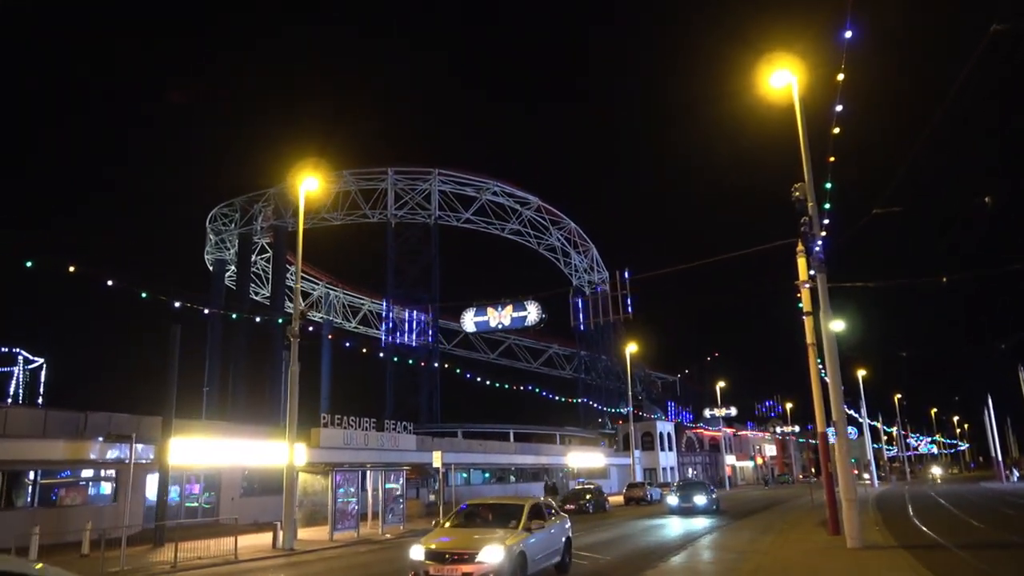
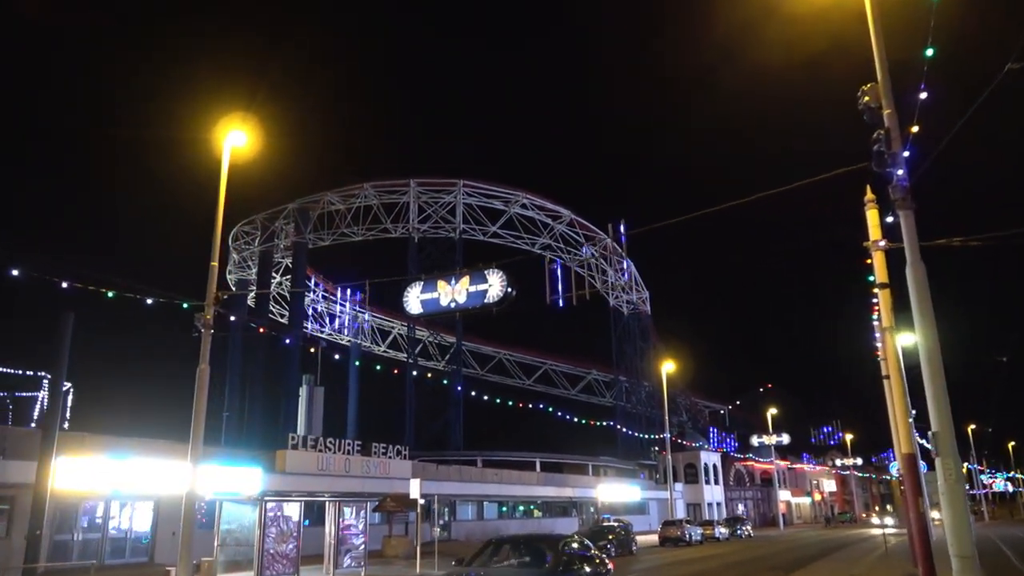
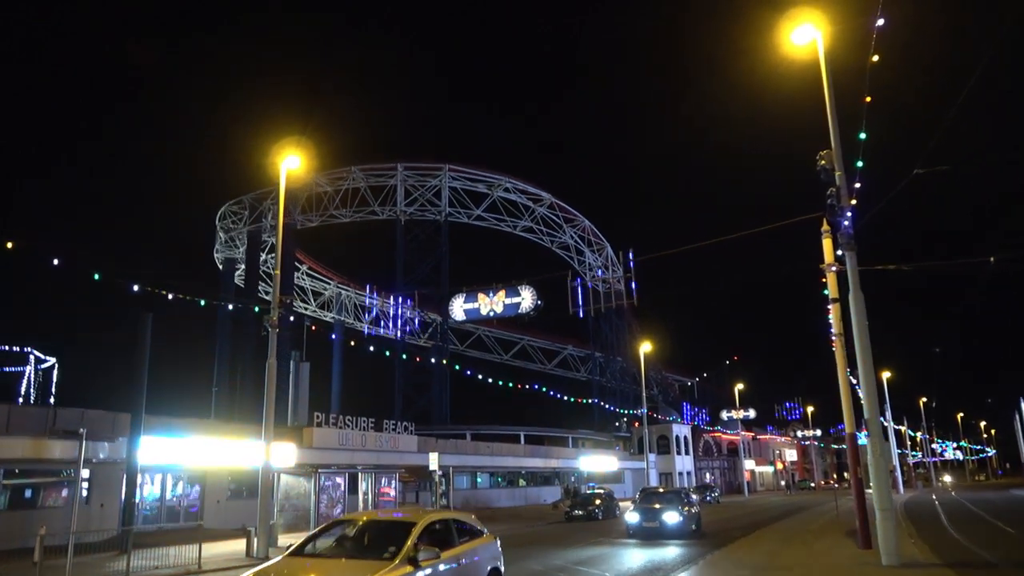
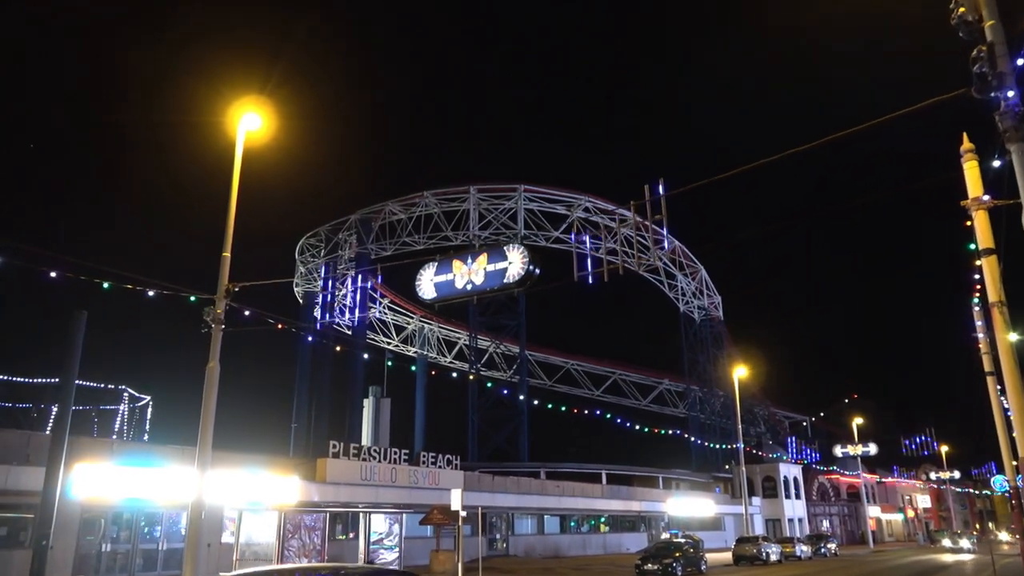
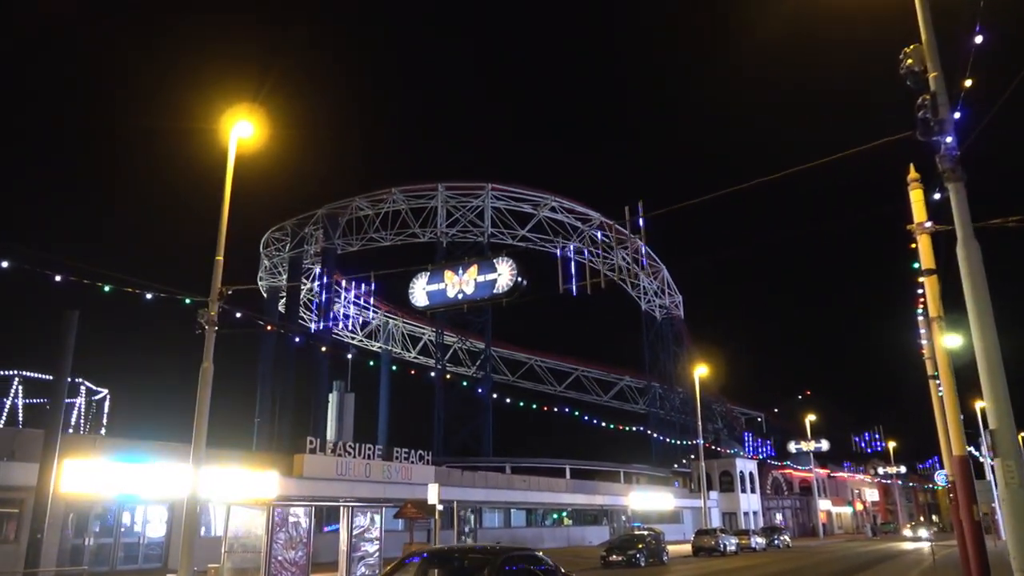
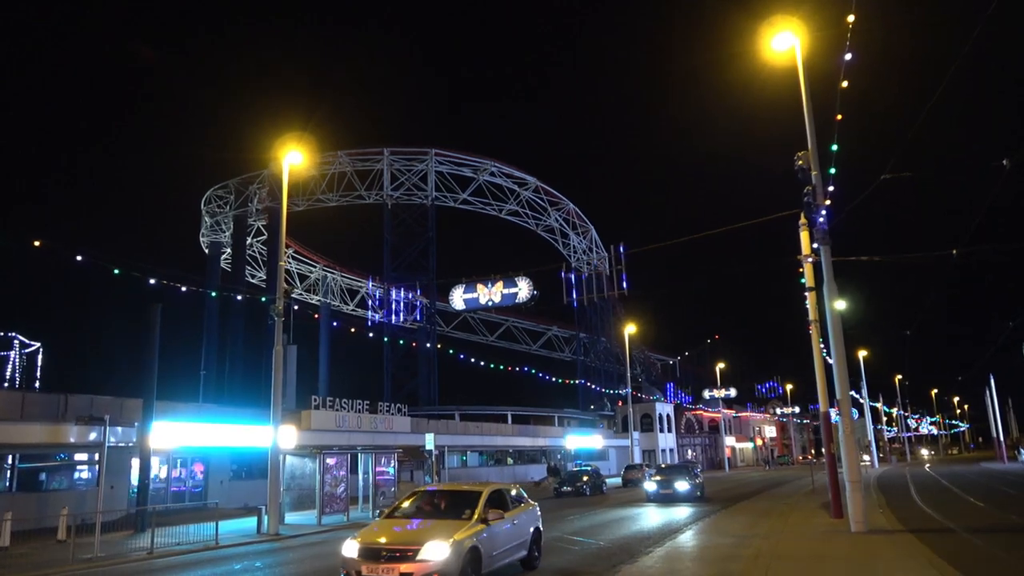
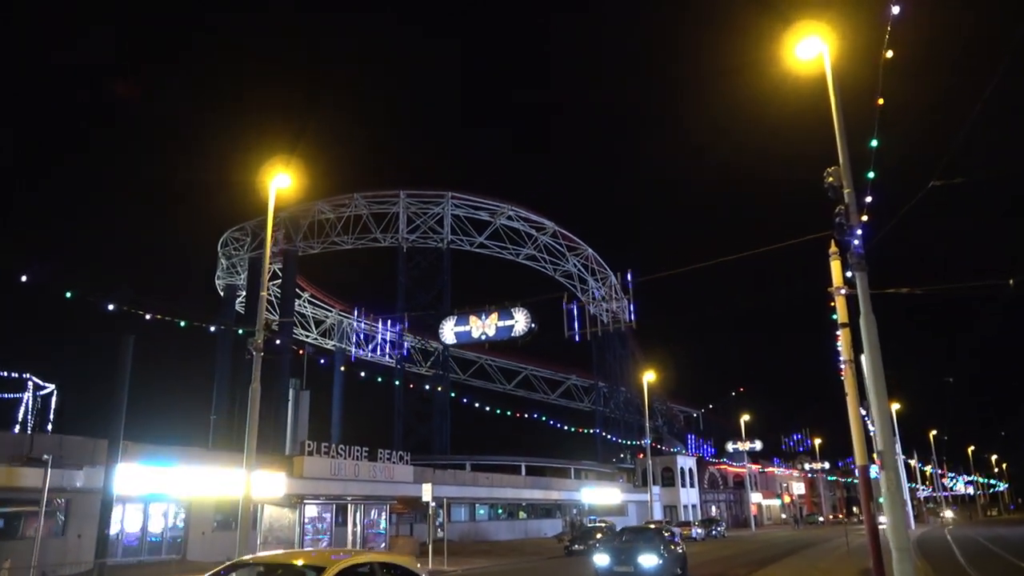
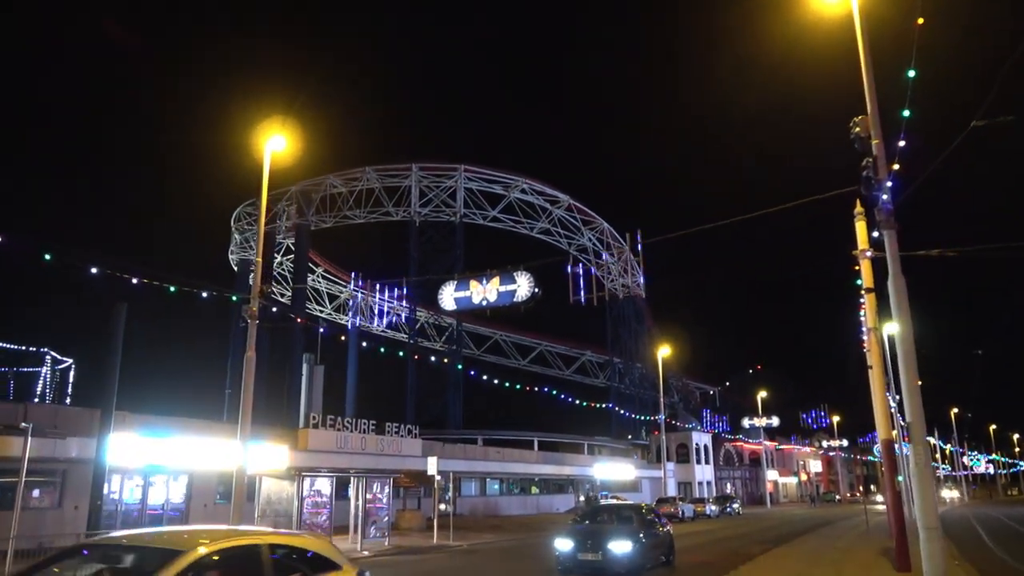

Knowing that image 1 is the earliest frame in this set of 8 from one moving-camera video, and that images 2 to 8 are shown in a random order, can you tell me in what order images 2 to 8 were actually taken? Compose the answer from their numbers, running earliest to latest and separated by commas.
6, 3, 7, 8, 2, 5, 4
